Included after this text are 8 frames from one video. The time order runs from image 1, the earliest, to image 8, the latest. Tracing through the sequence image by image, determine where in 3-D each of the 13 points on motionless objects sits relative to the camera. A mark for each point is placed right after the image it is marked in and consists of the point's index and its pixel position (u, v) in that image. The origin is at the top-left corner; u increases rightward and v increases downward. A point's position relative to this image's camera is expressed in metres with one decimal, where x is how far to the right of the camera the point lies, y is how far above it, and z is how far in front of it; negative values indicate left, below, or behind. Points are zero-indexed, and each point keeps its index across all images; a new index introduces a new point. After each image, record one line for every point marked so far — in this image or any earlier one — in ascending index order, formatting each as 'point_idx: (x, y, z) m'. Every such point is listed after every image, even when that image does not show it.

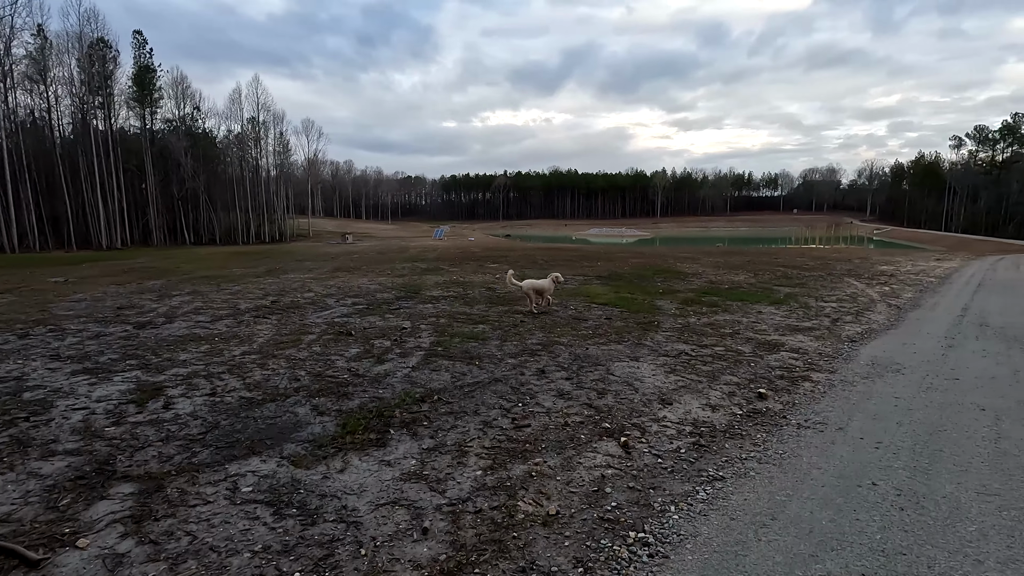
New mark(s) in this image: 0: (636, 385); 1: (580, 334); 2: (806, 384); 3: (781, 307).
0: (+1.5, -1.2, +6.5) m
1: (+1.2, -0.8, +9.5) m
2: (+3.7, -1.2, +6.7) m
3: (+7.0, -0.5, +13.9) m
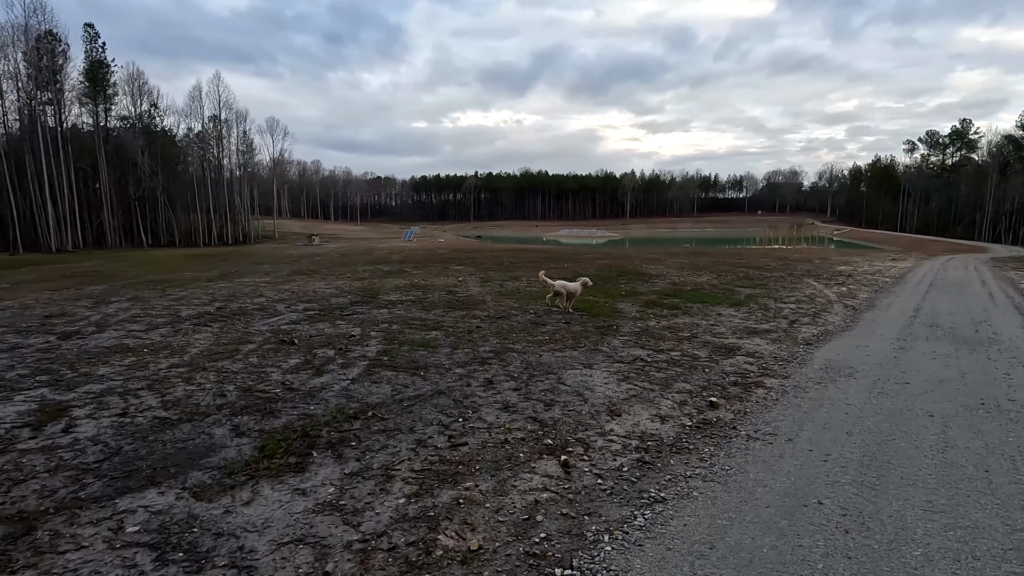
0: (+0.9, -1.2, +6.2) m
1: (+0.4, -0.9, +9.2) m
2: (+3.0, -1.3, +6.5) m
3: (+5.9, -0.5, +14.0) m
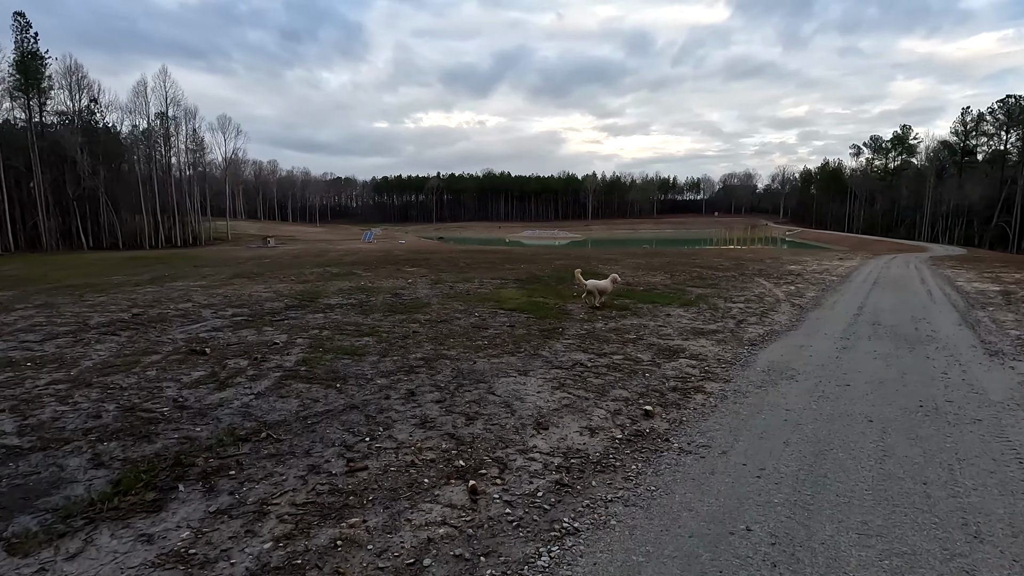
0: (0.0, -1.3, +5.7) m
1: (-0.6, -0.9, +8.7) m
2: (+2.1, -1.3, +6.2) m
3: (+4.6, -0.5, +13.8) m
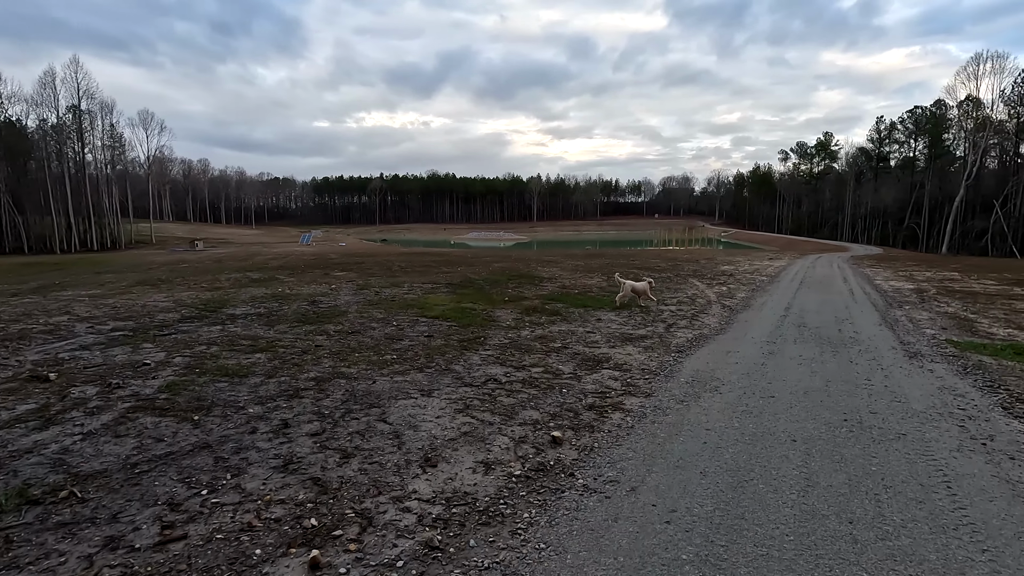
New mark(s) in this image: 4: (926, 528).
0: (-1.0, -1.4, +5.0) m
1: (-2.0, -1.1, +7.8) m
2: (+1.1, -1.3, +5.6) m
3: (+2.7, -0.6, +13.4) m
4: (+2.5, -1.5, +3.3) m
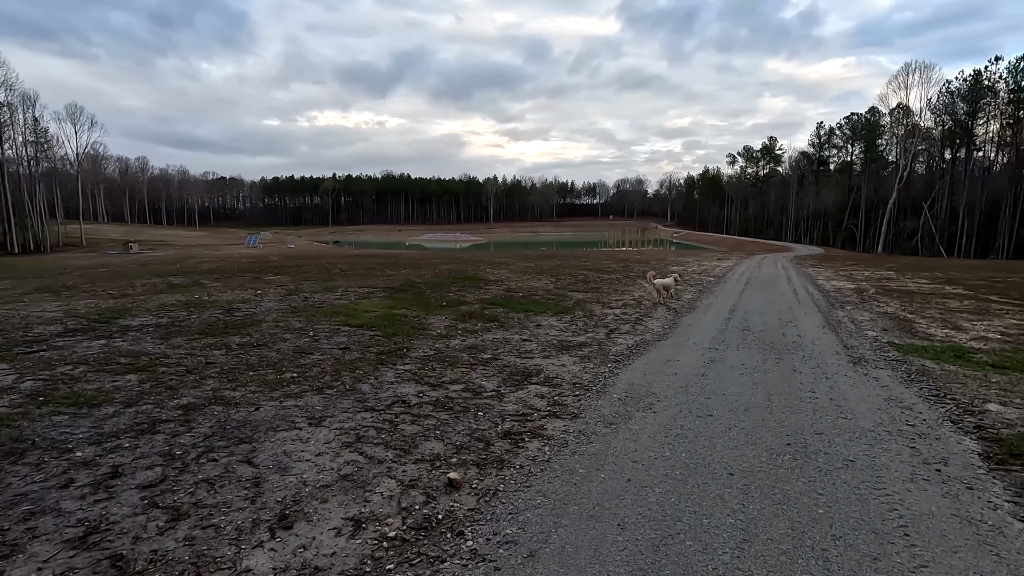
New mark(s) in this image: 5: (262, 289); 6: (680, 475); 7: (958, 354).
0: (-1.8, -1.5, +4.0) m
1: (-3.0, -1.2, +6.8) m
2: (+0.2, -1.4, +4.8) m
3: (+1.2, -0.7, +12.7) m
4: (+1.8, -1.5, +2.6) m
5: (-8.4, 0.0, +17.9) m
6: (+1.3, -1.4, +4.1) m
7: (+7.3, -1.1, +8.8) m
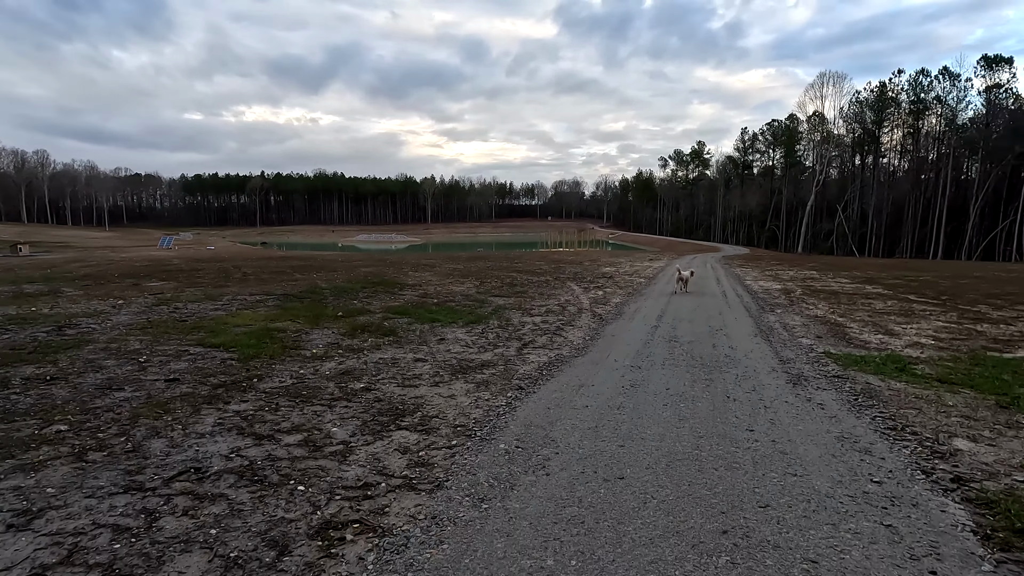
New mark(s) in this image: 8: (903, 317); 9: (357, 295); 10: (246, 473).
0: (-2.9, -1.6, +2.1) m
1: (-4.3, -1.3, +4.8) m
2: (-0.9, -1.5, +3.1) m
3: (-0.8, -0.8, +11.2) m
4: (+0.9, -1.6, +1.2) m
5: (-10.9, -0.3, +15.3) m
6: (+0.2, -1.5, +2.5) m
7: (+5.7, -1.2, +7.9) m
8: (+9.6, -0.7, +13.1) m
9: (-4.8, -0.2, +16.6) m
10: (-2.1, -1.4, +4.3) m
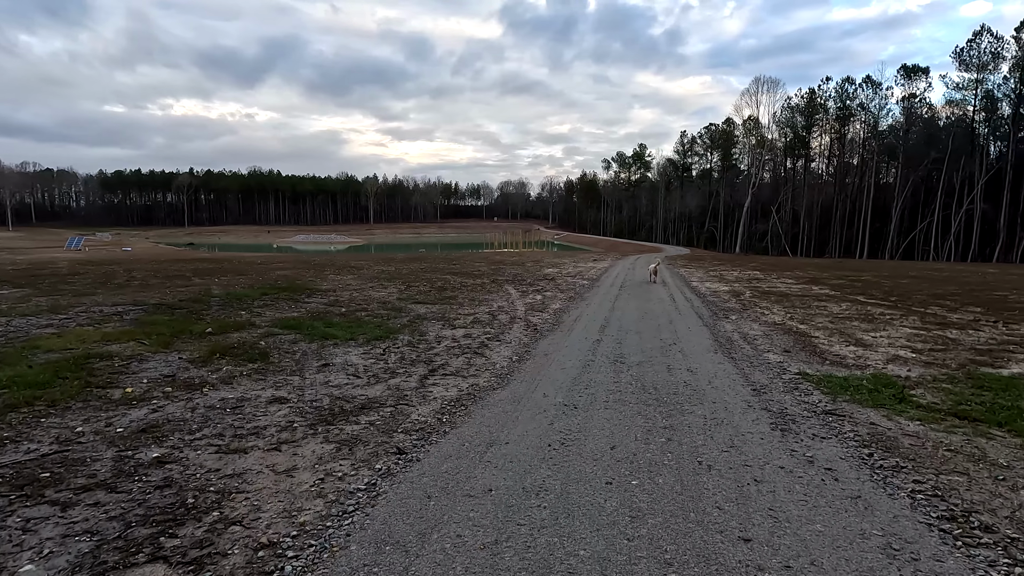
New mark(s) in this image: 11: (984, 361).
0: (-3.4, -1.8, -0.3) m
1: (-5.2, -1.5, +2.2) m
2: (-1.6, -1.7, +0.9) m
3: (-2.3, -1.0, +8.9) m
4: (+0.4, -1.8, -0.9) m
5: (-12.8, -0.5, +12.0) m
6: (-0.4, -1.6, +0.4) m
7: (+4.5, -1.2, +6.3) m
8: (+7.9, -0.8, +11.9) m
9: (-6.9, -0.4, +14.0) m
10: (-2.9, -1.6, +1.9) m
11: (+7.3, -1.1, +8.3) m
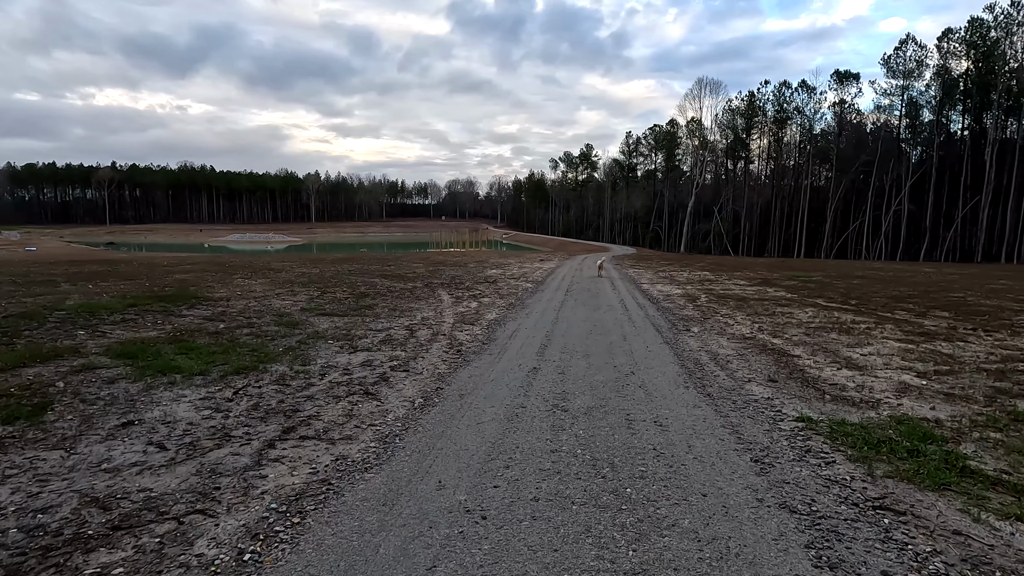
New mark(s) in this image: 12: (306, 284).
0: (-3.7, -2.0, -2.8) m
1: (-5.7, -1.7, -0.5) m
2: (-2.0, -1.9, -1.5) m
3: (-3.4, -1.2, +6.4) m
4: (+0.2, -1.9, -3.1) m
5: (-14.2, -0.8, +8.5) m
6: (-0.8, -1.8, -1.9) m
7: (+3.6, -1.4, +4.4) m
8: (+6.4, -0.9, +10.3) m
9: (-8.4, -0.7, +11.0) m
10: (-3.4, -1.8, -0.6) m
11: (+6.2, -1.3, +6.7) m
12: (-7.1, +0.1, +18.6) m
